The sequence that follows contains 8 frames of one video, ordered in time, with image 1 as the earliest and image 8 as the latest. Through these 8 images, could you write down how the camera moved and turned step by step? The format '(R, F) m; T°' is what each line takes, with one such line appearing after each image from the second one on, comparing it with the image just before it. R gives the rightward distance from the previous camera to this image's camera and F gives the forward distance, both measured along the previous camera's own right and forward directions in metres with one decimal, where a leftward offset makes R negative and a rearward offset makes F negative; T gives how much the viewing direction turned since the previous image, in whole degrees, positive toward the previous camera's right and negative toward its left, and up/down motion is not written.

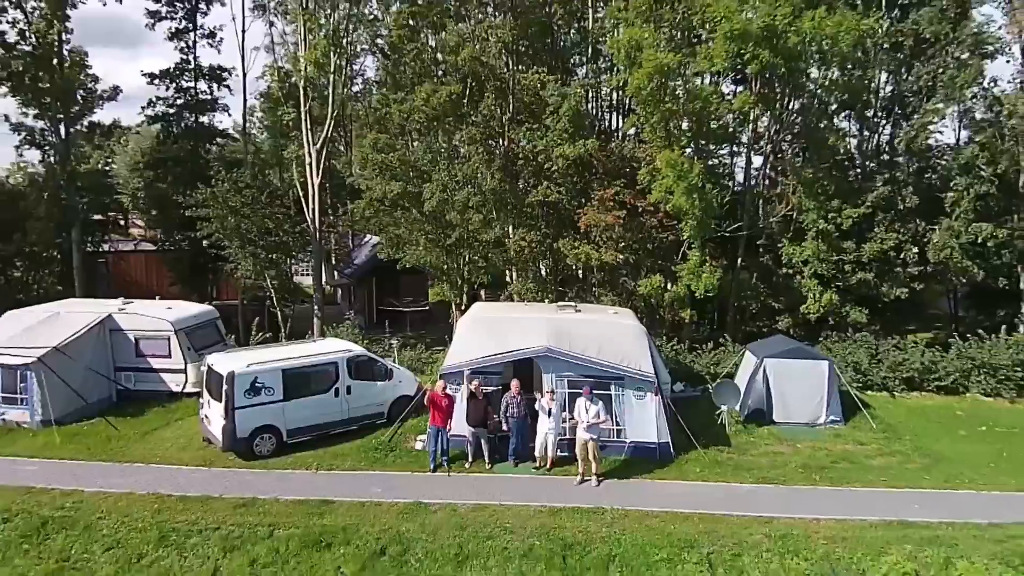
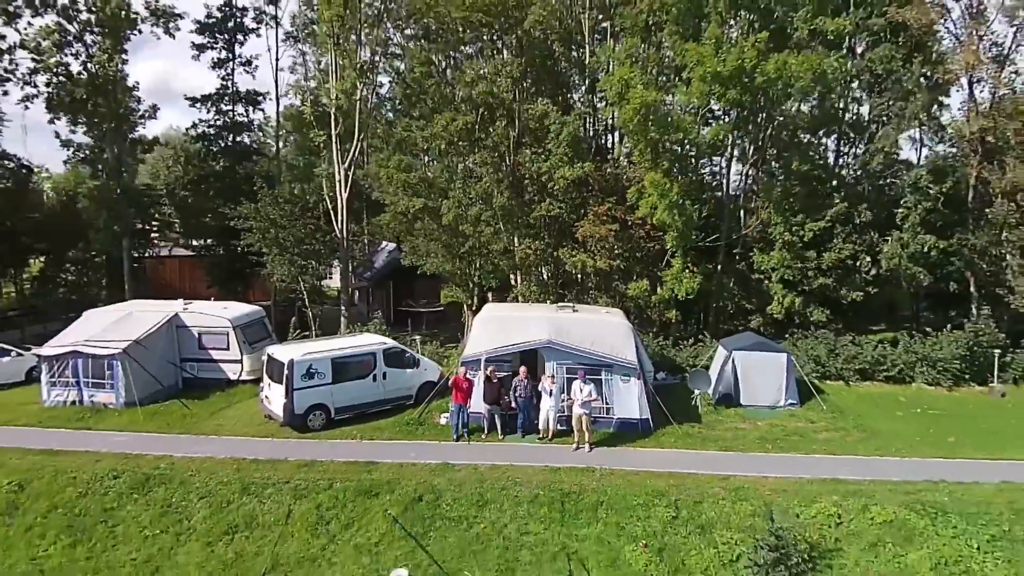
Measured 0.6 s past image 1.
(-0.2, -2.8) m; 0°
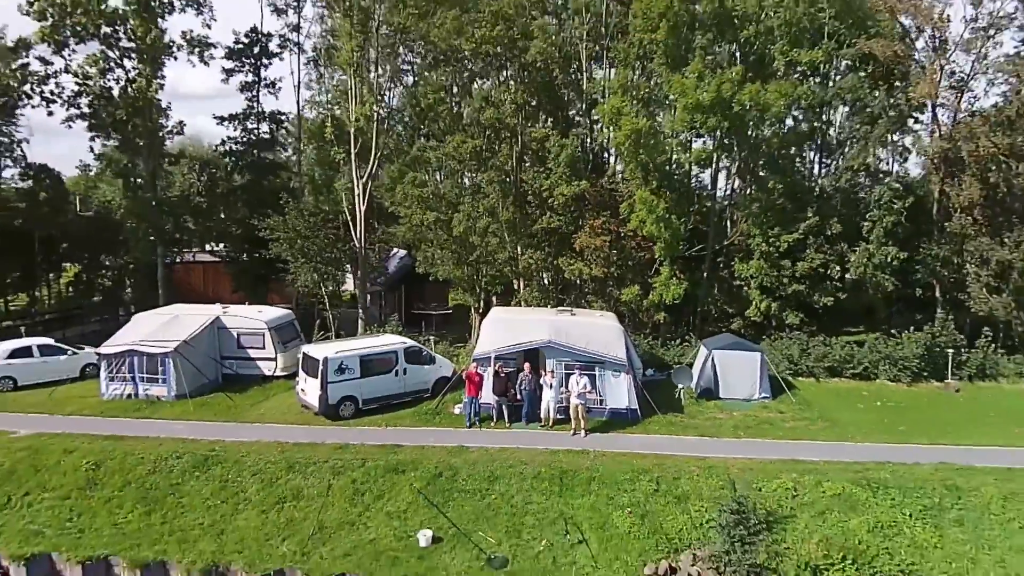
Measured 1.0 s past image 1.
(-0.1, -2.3) m; 0°
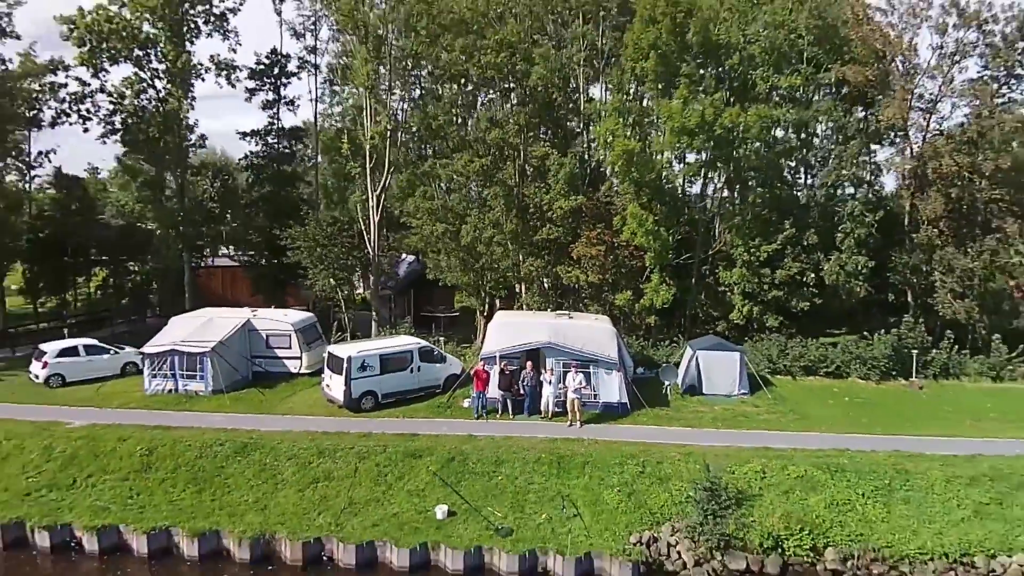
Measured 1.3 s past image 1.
(-0.1, -2.2) m; 0°
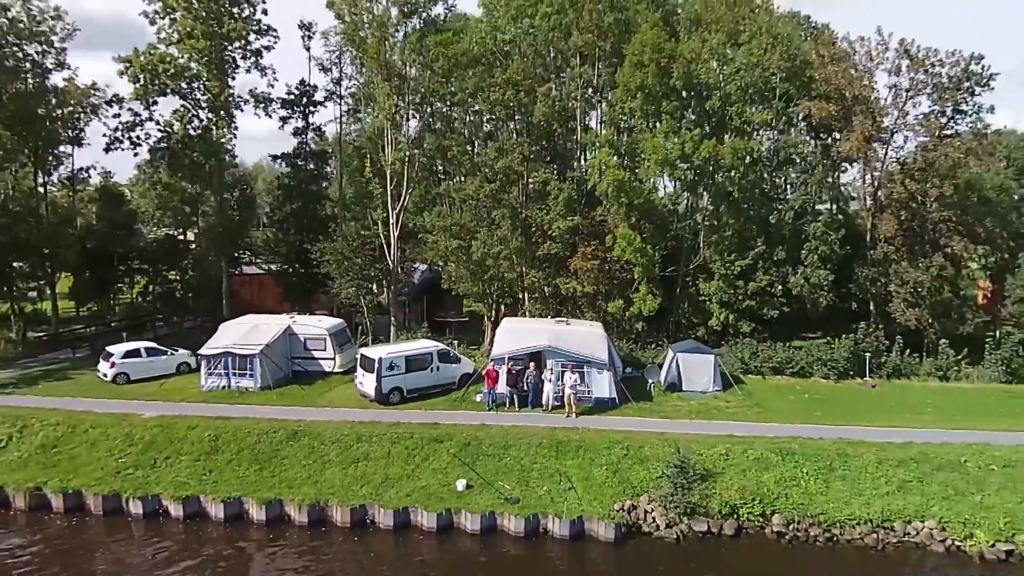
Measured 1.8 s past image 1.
(-0.2, -3.6) m; 0°
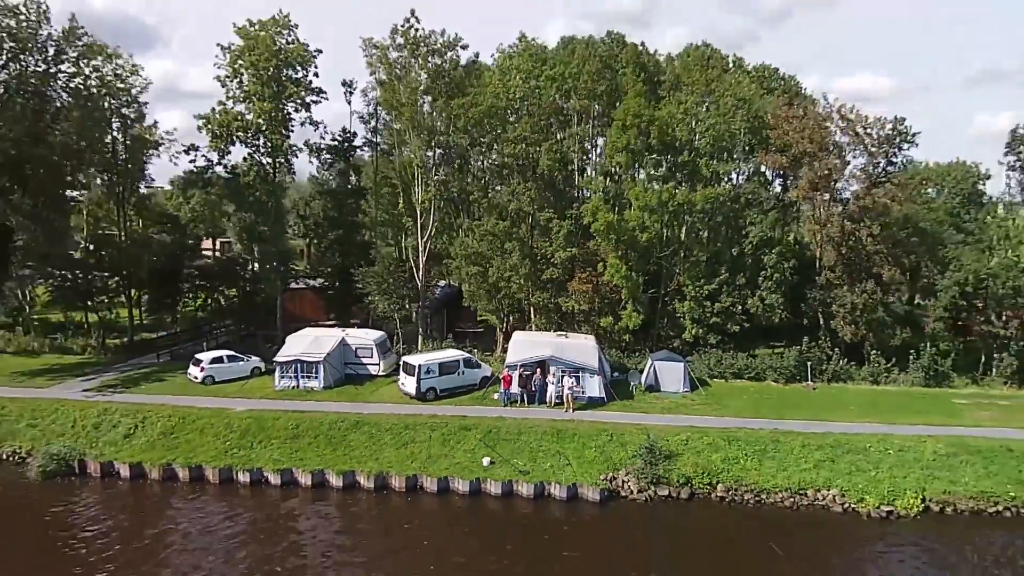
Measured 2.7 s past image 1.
(-0.5, -6.7) m; 0°
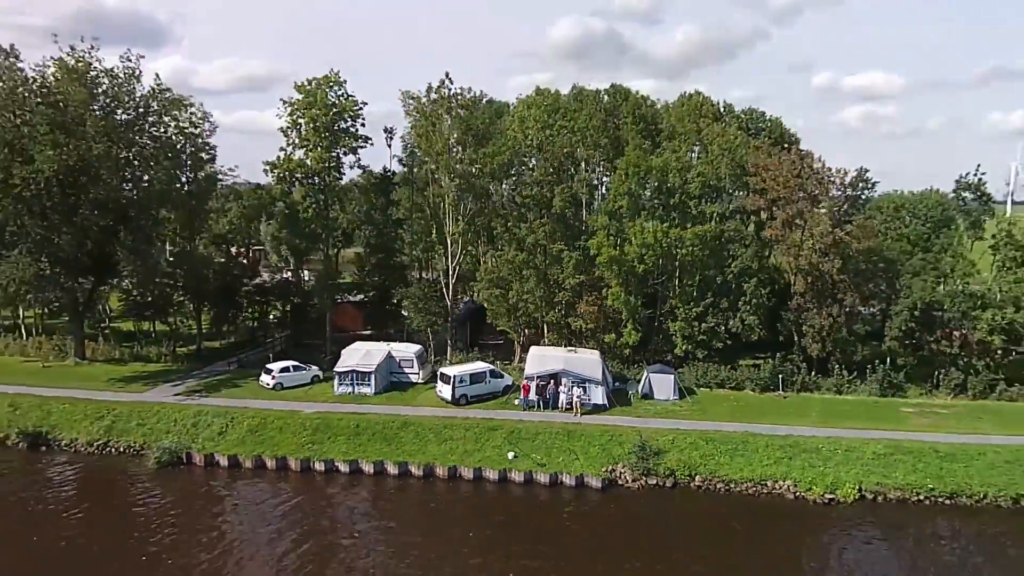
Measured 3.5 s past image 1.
(-0.7, -6.6) m; -1°
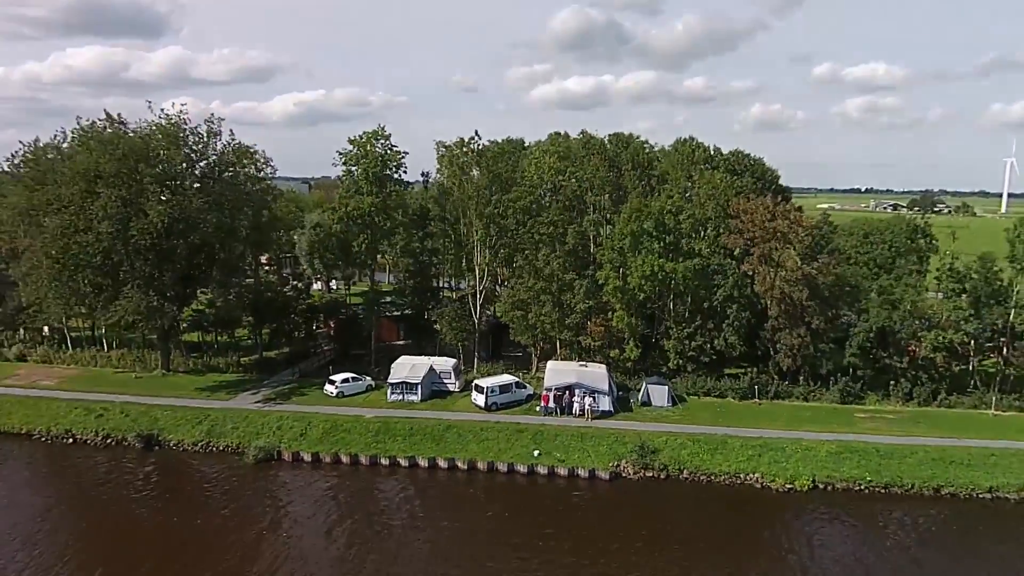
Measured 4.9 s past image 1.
(-1.7, -8.2) m; 0°
